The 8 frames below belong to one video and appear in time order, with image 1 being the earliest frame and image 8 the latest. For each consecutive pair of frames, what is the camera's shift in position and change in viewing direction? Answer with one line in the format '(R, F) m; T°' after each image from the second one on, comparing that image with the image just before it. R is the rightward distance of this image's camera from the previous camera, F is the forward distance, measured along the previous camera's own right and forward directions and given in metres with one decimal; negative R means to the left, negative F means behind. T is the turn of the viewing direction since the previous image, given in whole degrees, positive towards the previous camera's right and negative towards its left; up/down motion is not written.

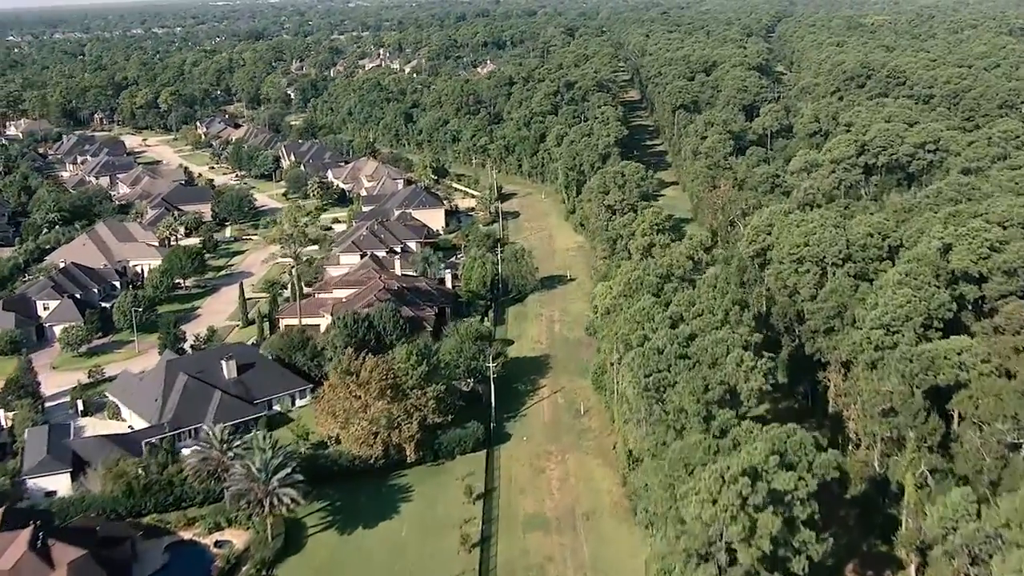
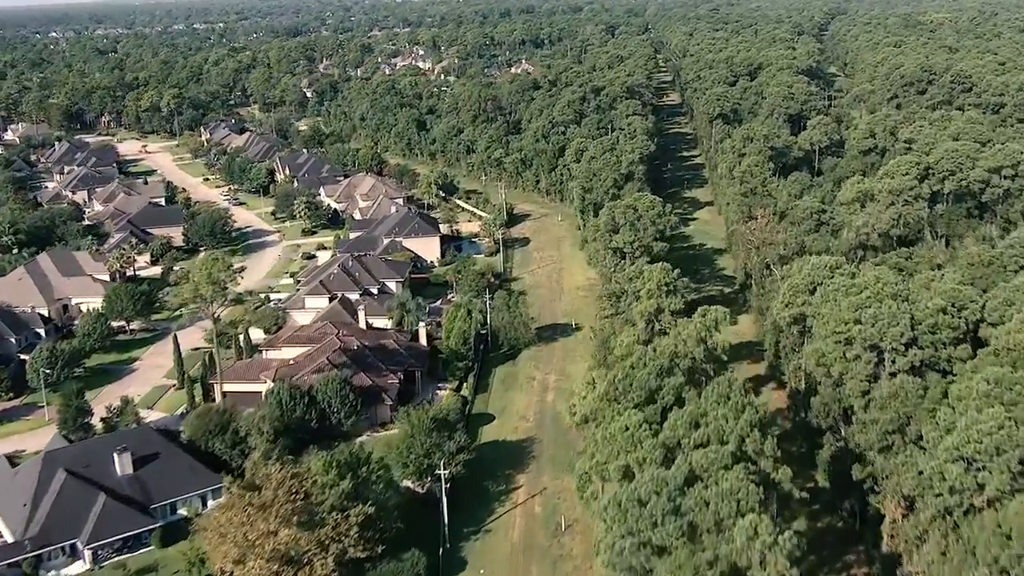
(+2.0, +7.9) m; -2°
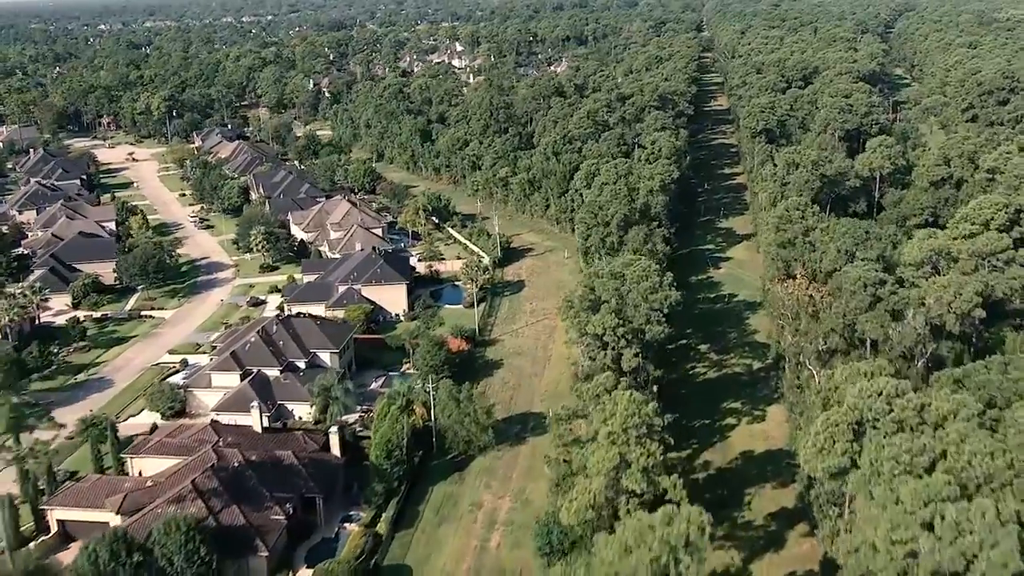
(+2.8, +9.9) m; -3°
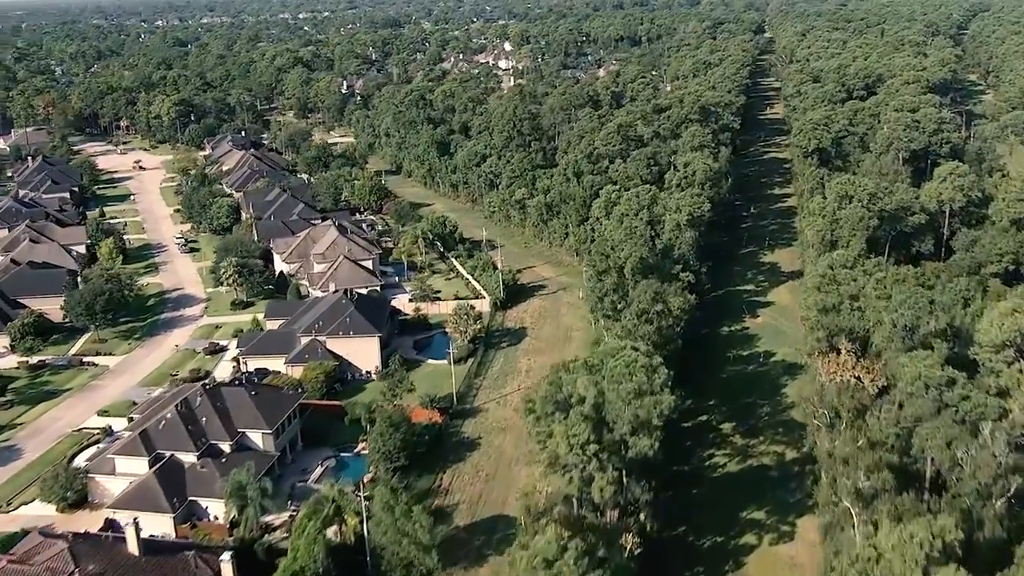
(+2.2, +6.8) m; -3°
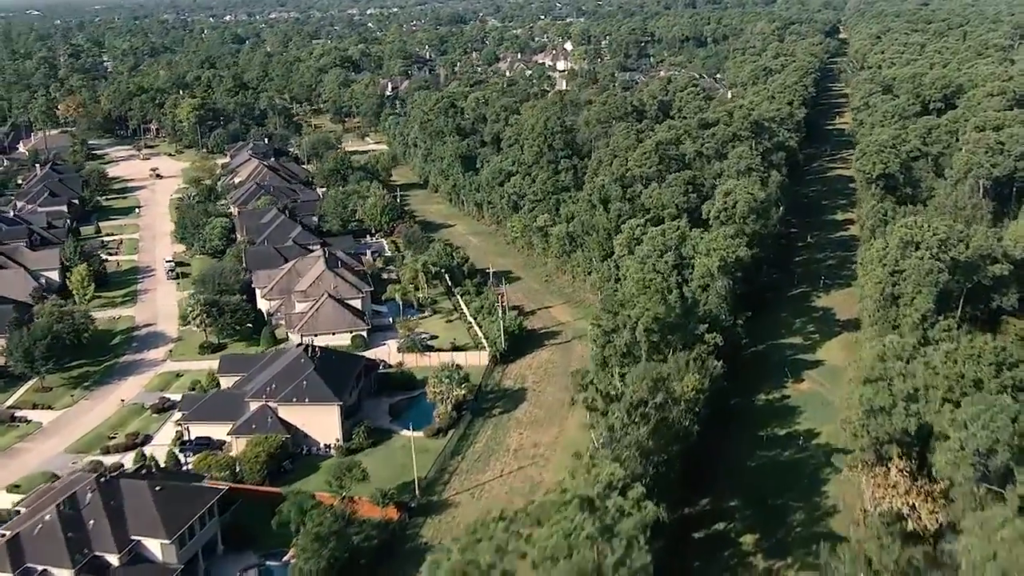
(+2.2, +6.2) m; -3°
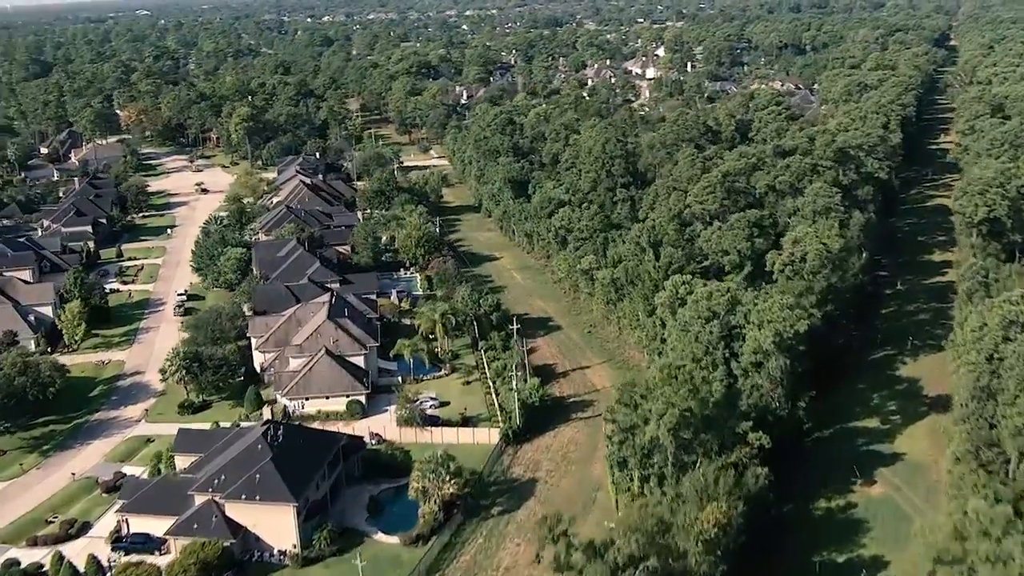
(+2.2, +5.8) m; -5°
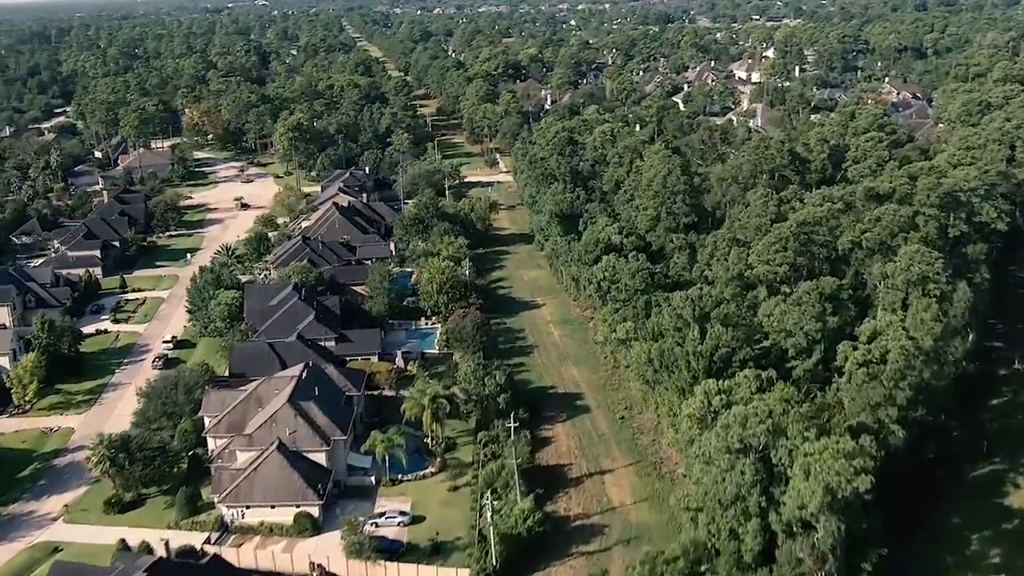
(+2.7, +7.3) m; -6°
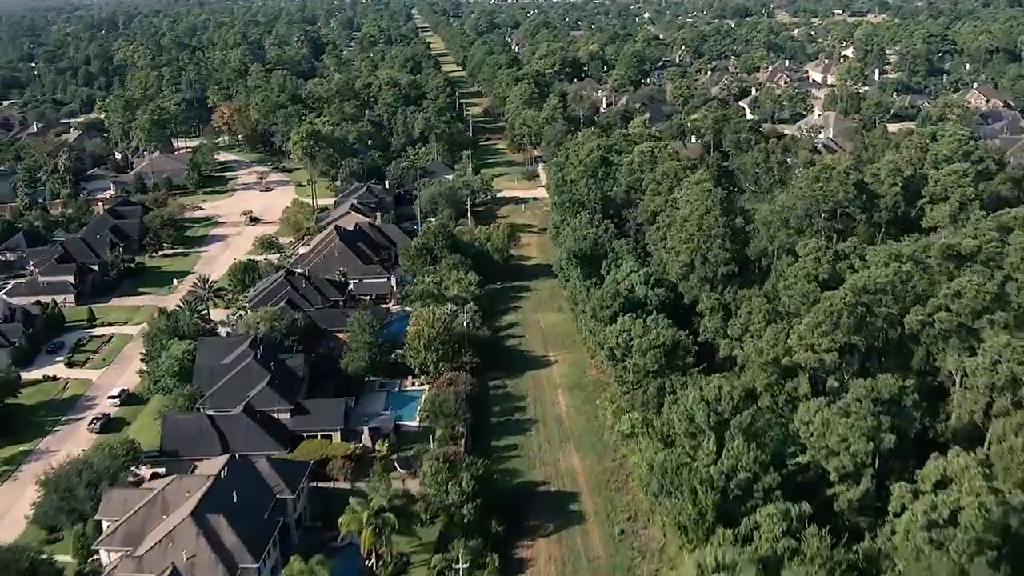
(+2.2, +6.5) m; -4°
